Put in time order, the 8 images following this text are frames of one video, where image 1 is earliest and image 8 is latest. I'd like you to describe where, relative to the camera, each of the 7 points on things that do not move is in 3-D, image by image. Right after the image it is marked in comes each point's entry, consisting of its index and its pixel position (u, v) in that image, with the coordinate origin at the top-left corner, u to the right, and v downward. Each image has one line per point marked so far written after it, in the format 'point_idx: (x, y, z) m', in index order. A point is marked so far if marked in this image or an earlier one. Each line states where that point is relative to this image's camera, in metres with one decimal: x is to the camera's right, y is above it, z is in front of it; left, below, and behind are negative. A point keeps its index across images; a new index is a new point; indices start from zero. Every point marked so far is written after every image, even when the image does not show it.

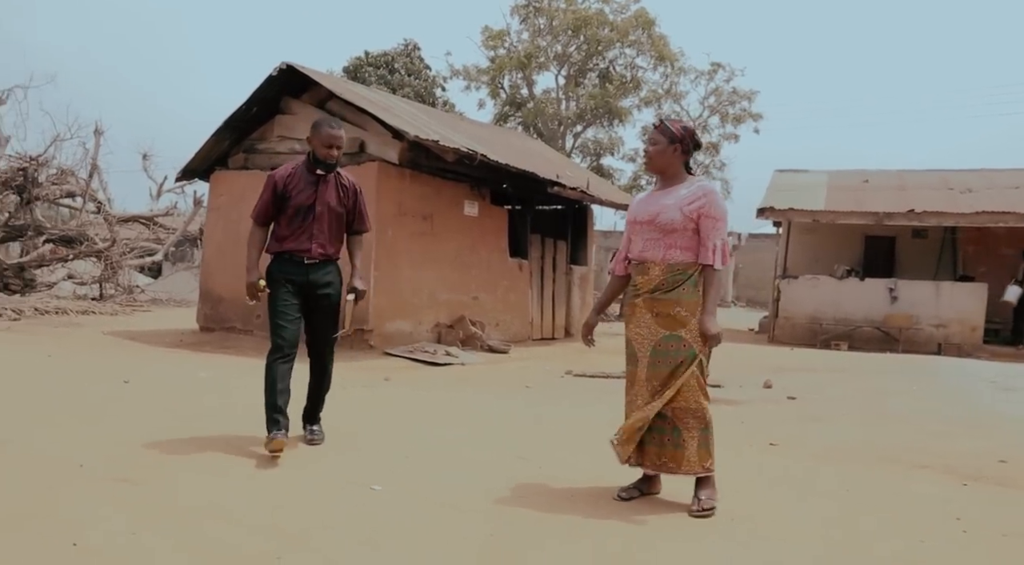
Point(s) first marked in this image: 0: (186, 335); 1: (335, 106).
0: (-3.8, -0.6, +8.7) m
1: (-2.0, +2.0, +8.3) m
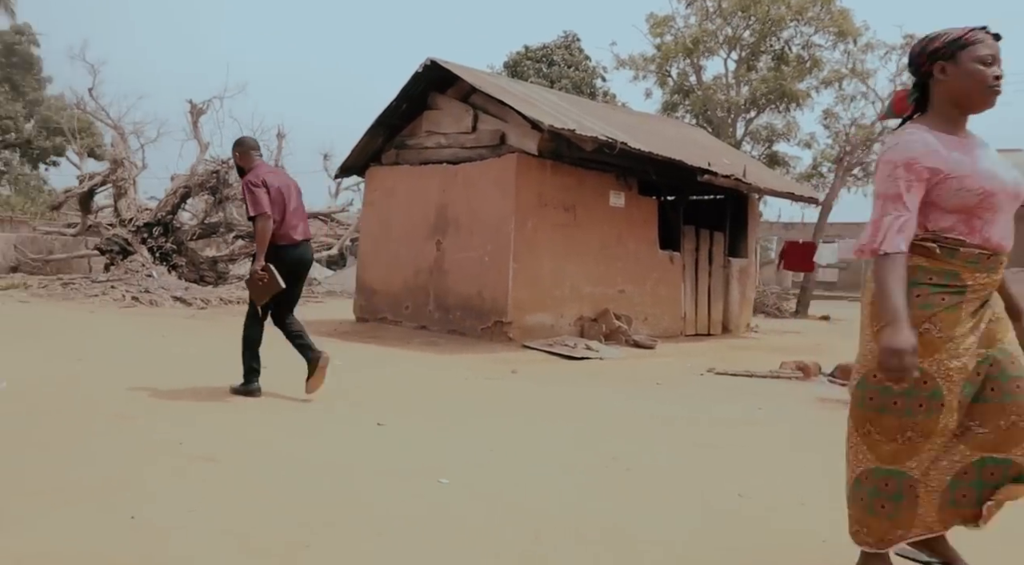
0: (-2.1, -0.5, +9.2) m
1: (-0.4, +2.1, +8.4) m
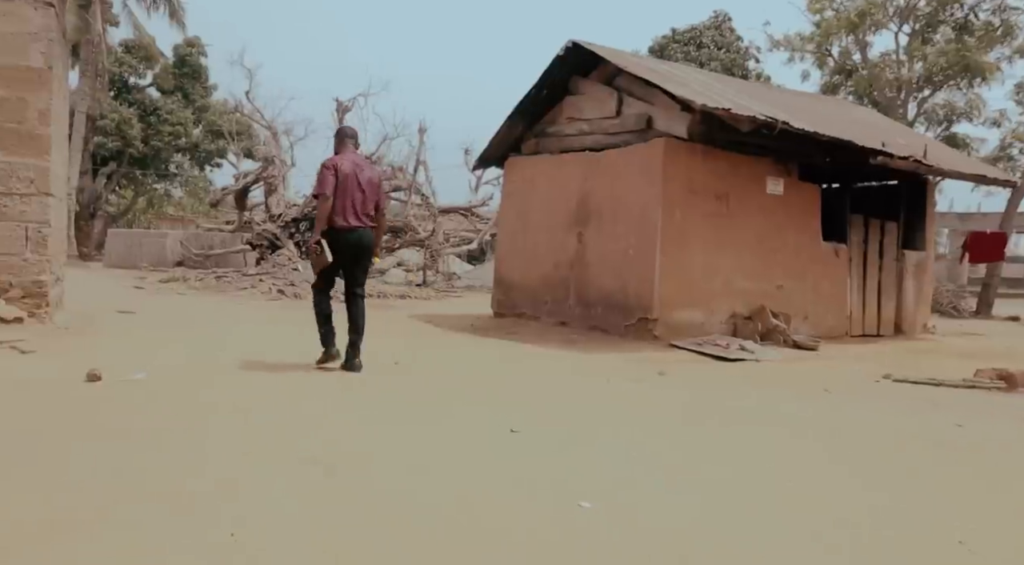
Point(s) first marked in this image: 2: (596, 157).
0: (-0.4, -0.5, +9.0) m
1: (+1.2, +2.1, +7.9) m
2: (+0.9, +1.3, +7.8) m
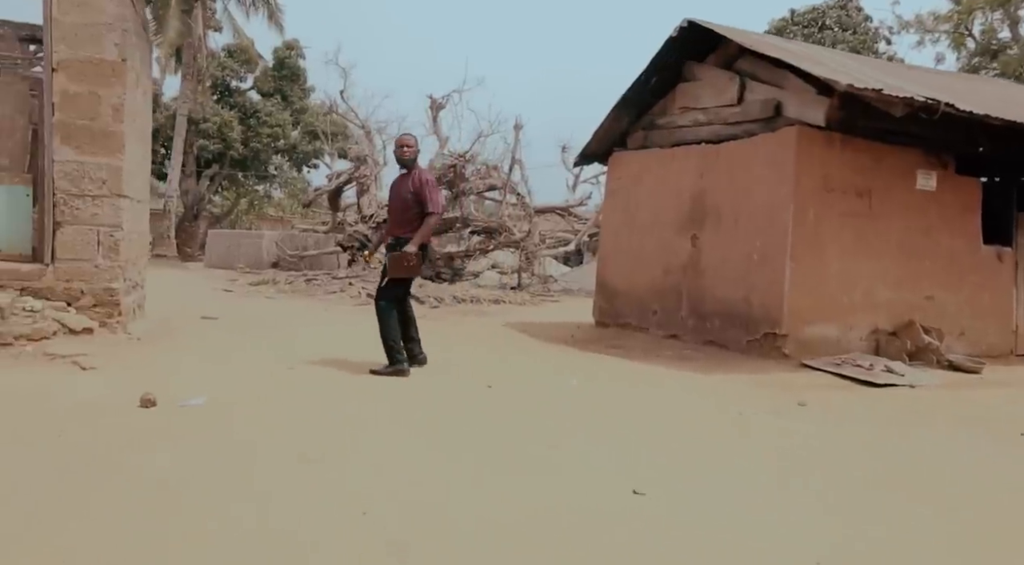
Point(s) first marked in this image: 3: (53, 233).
0: (+0.8, -0.5, +8.2) m
1: (+2.2, +2.0, +7.0) m
2: (+1.9, +1.2, +6.9) m
3: (-3.1, +0.3, +4.9) m
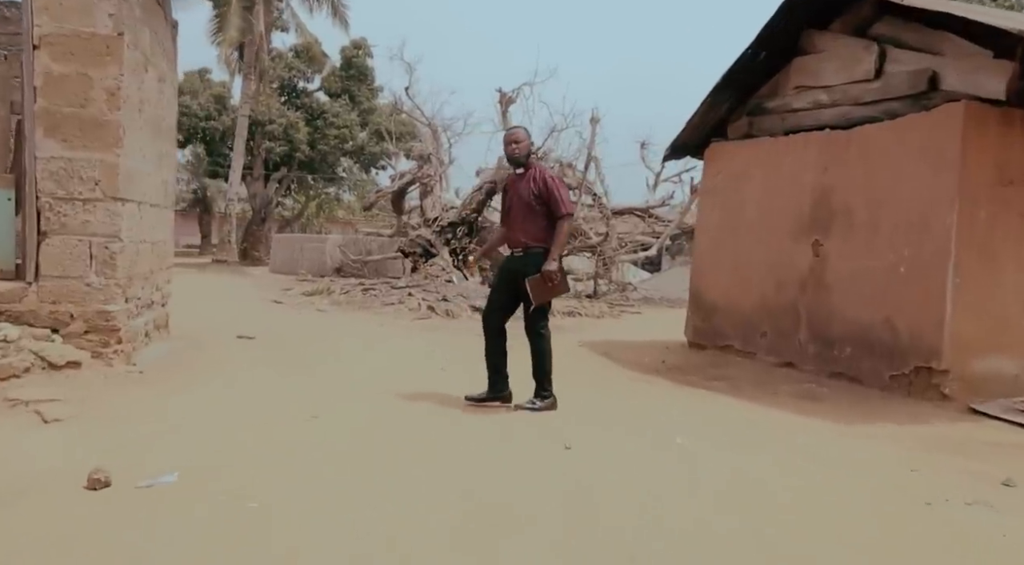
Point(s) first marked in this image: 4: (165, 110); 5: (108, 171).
0: (+1.5, -0.7, +7.0) m
1: (+2.8, +1.9, +5.6) m
2: (+2.5, +1.1, +5.6) m
3: (-2.6, +0.2, +4.1) m
4: (-2.5, +1.3, +5.4) m
5: (-2.3, +0.6, +4.2) m
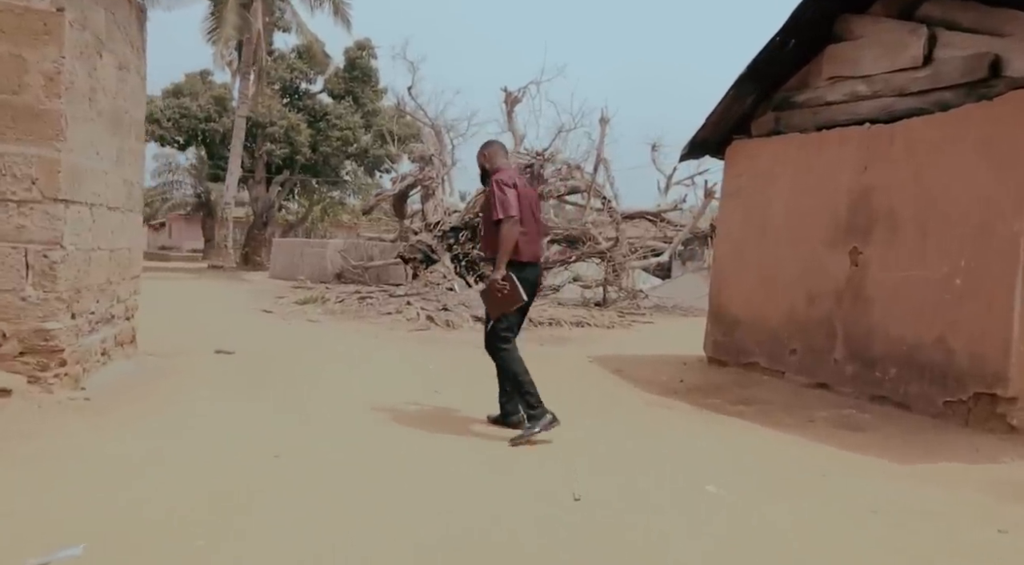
0: (+1.5, -0.8, +6.4) m
1: (+2.8, +1.8, +5.0) m
2: (+2.5, +1.0, +5.0) m
3: (-2.6, +0.1, +3.5) m
4: (-2.5, +1.2, +4.9) m
5: (-2.3, +0.6, +3.6) m
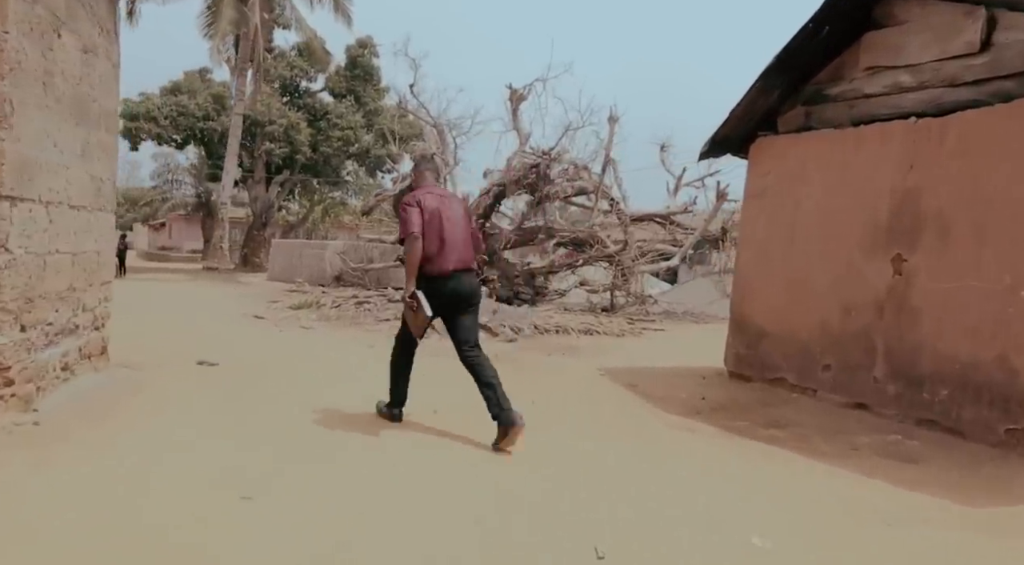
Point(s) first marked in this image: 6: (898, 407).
0: (+1.6, -0.8, +5.9) m
1: (+2.9, +1.8, +4.5) m
2: (+2.6, +1.0, +4.5) m
3: (-2.6, +0.1, +3.1) m
4: (-2.5, +1.2, +4.4) m
5: (-2.2, +0.5, +3.1) m
6: (+2.4, -0.8, +4.6) m
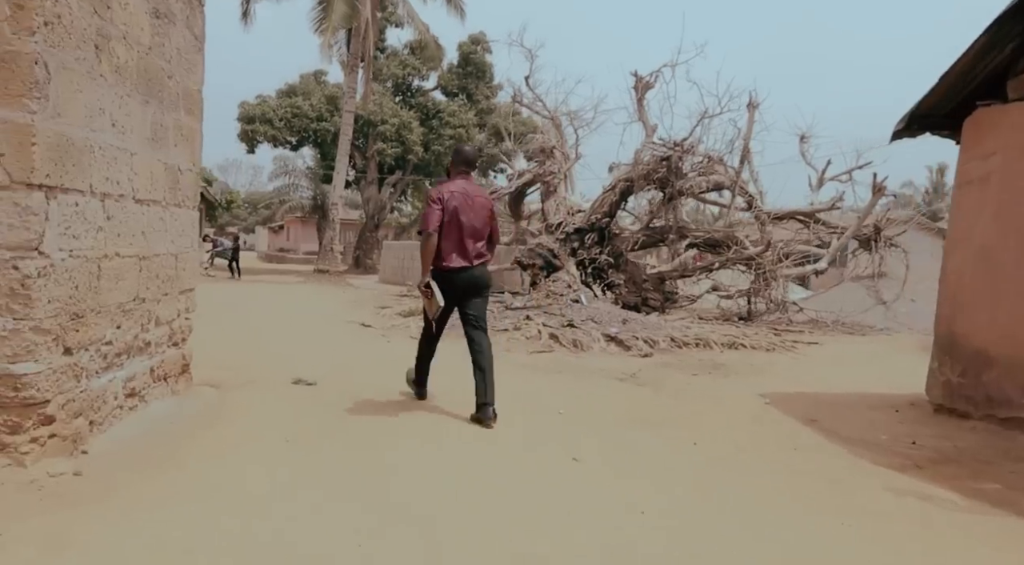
0: (+2.5, -0.9, +4.6) m
1: (+3.6, +1.7, +3.0) m
2: (+3.3, +0.9, +3.1) m
3: (-2.0, +0.1, +2.4) m
4: (-1.7, +1.1, +3.8) m
5: (-1.6, +0.5, +2.4) m
6: (+3.1, -0.8, +3.2) m
